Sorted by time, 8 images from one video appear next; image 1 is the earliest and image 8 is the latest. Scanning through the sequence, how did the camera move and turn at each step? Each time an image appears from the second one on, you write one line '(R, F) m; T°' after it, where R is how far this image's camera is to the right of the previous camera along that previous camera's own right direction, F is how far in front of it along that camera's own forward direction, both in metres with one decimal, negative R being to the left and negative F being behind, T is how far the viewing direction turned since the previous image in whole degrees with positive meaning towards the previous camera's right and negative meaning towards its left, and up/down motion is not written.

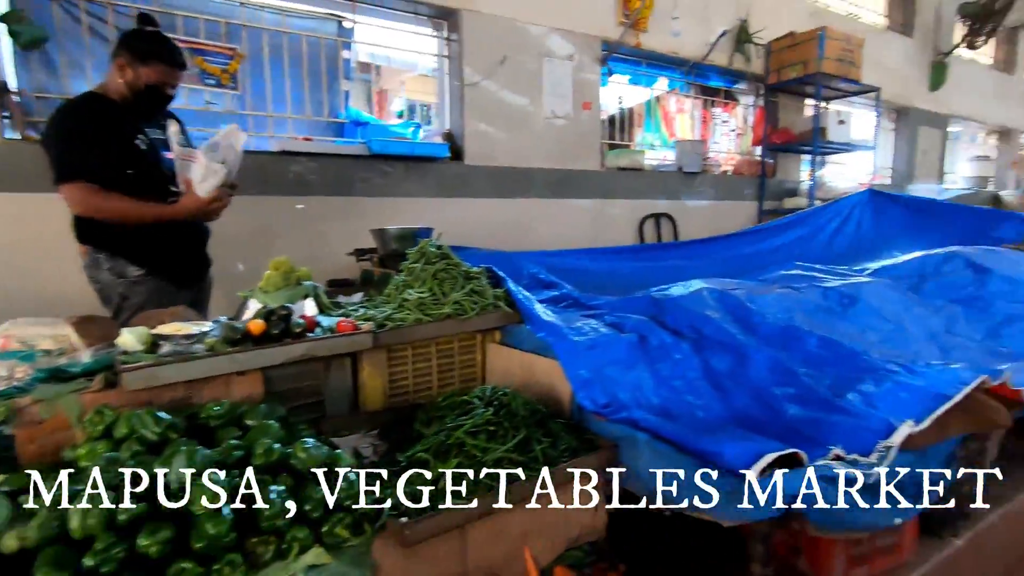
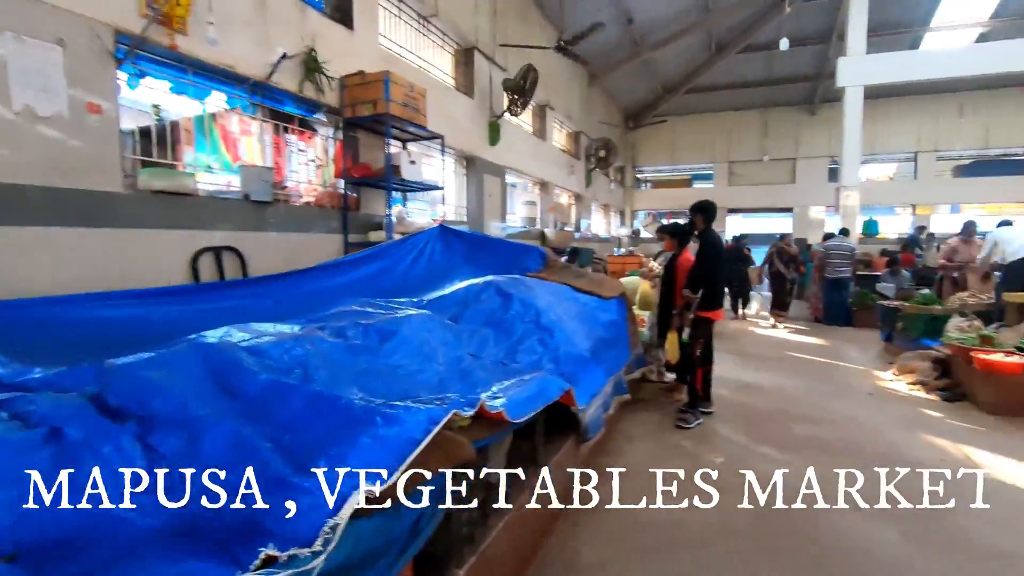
(+0.5, +0.1) m; +36°
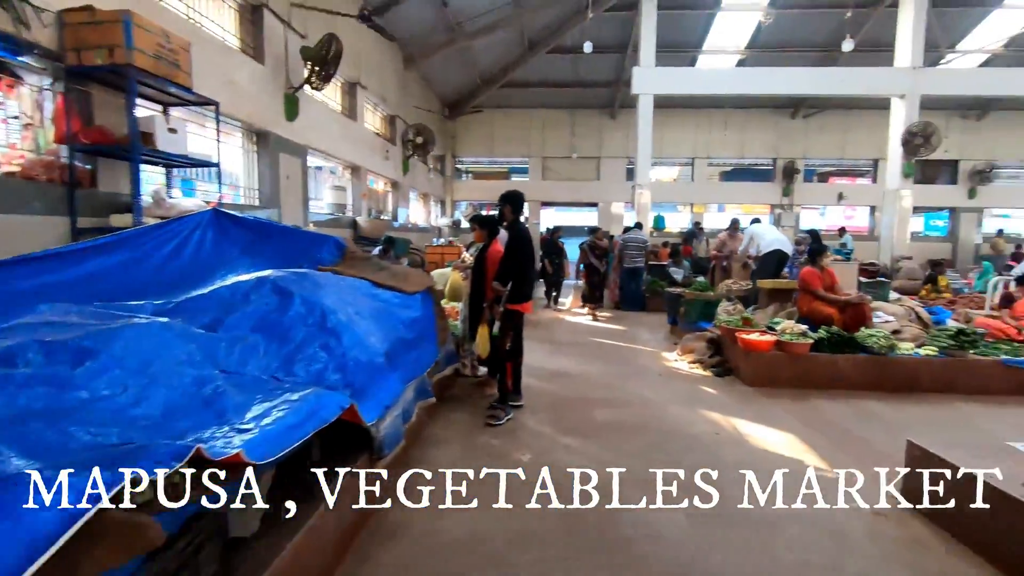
(+0.2, +0.3) m; +18°
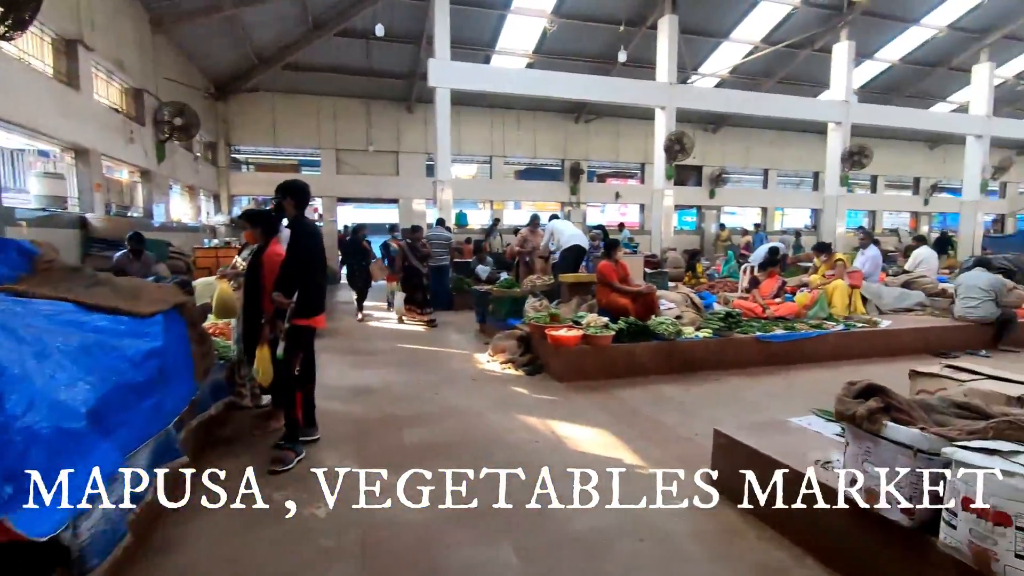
(+0.1, +0.4) m; +20°
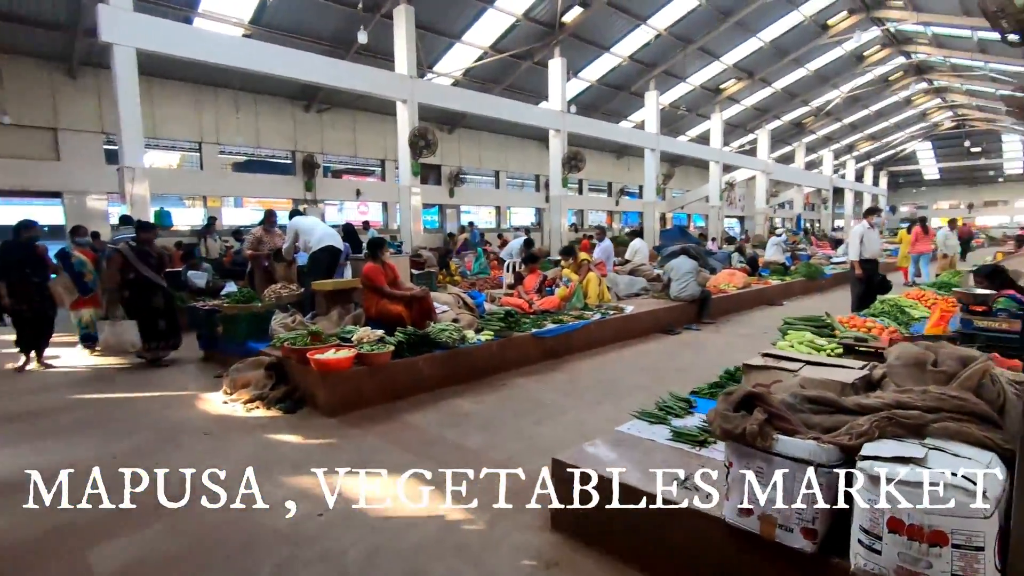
(-0.1, +0.7) m; +27°
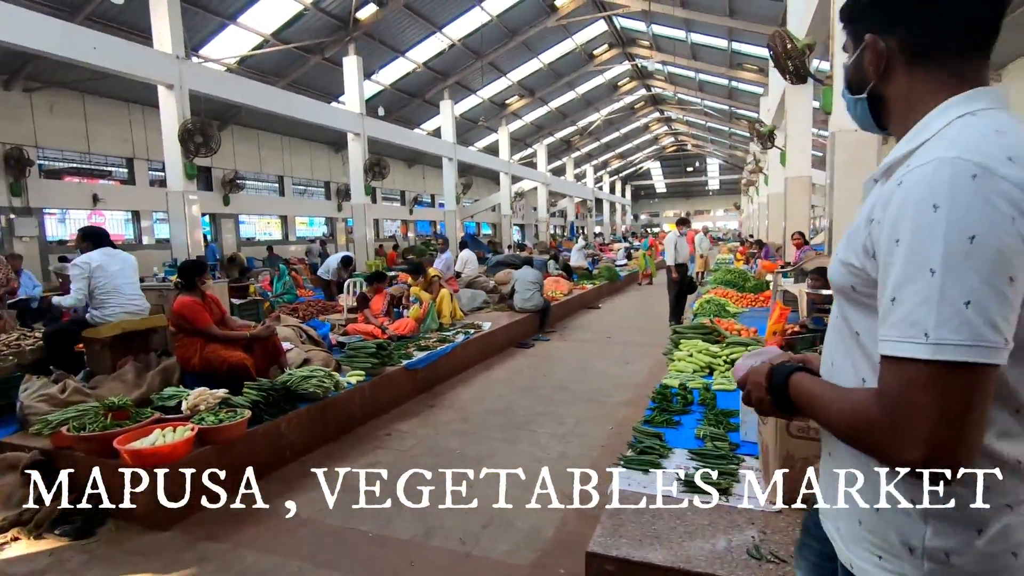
(-0.6, +0.7) m; +23°
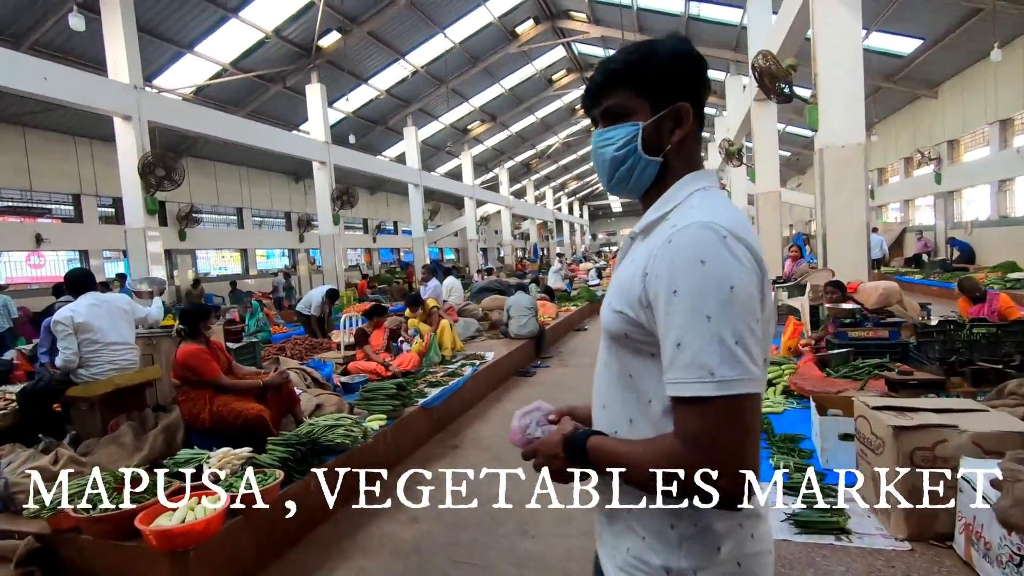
(-0.4, +0.2) m; +4°
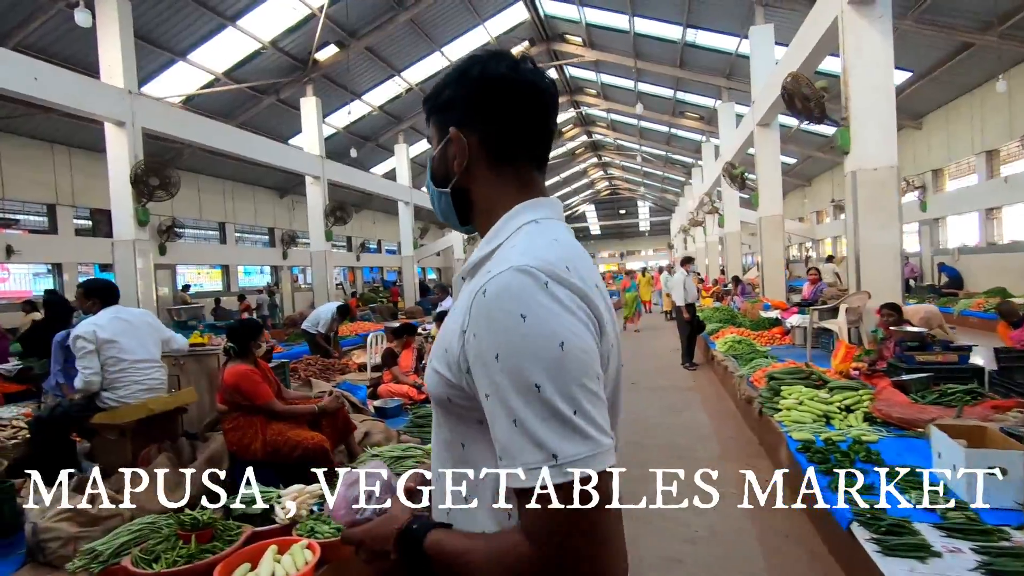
(-0.6, +0.2) m; +3°
